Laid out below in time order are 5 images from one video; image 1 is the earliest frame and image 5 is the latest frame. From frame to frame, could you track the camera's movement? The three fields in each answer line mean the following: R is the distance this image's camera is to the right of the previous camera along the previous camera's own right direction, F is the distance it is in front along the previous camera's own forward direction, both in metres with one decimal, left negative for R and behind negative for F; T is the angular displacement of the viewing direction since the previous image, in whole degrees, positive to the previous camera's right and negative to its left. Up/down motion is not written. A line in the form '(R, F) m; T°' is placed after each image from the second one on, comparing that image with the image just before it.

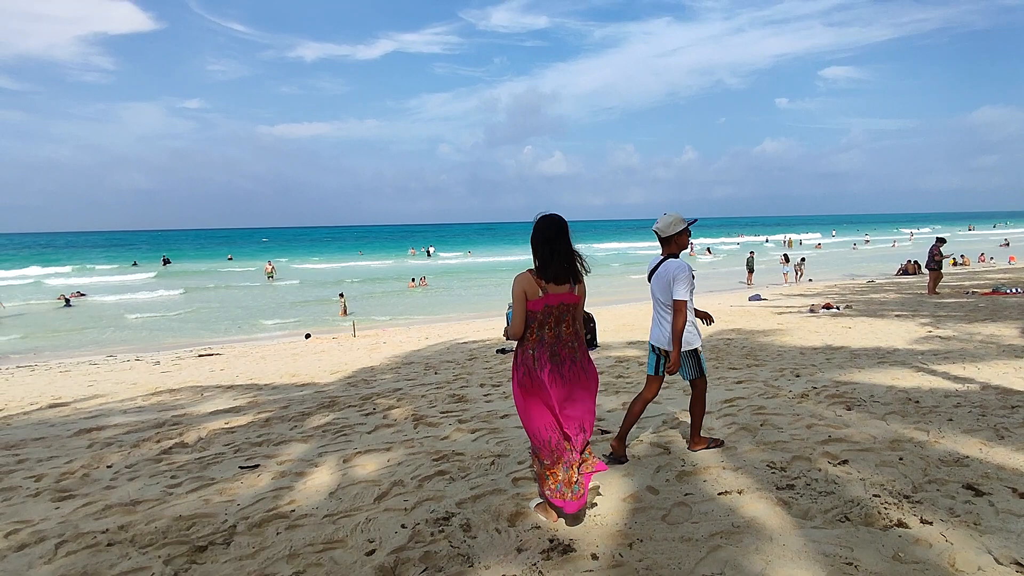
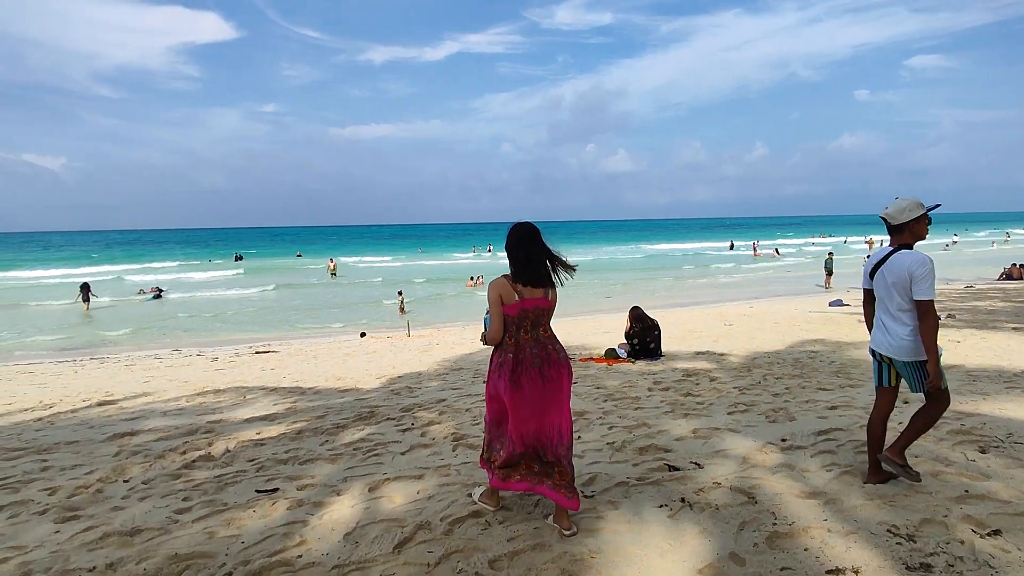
(0.0, +0.6) m; -6°
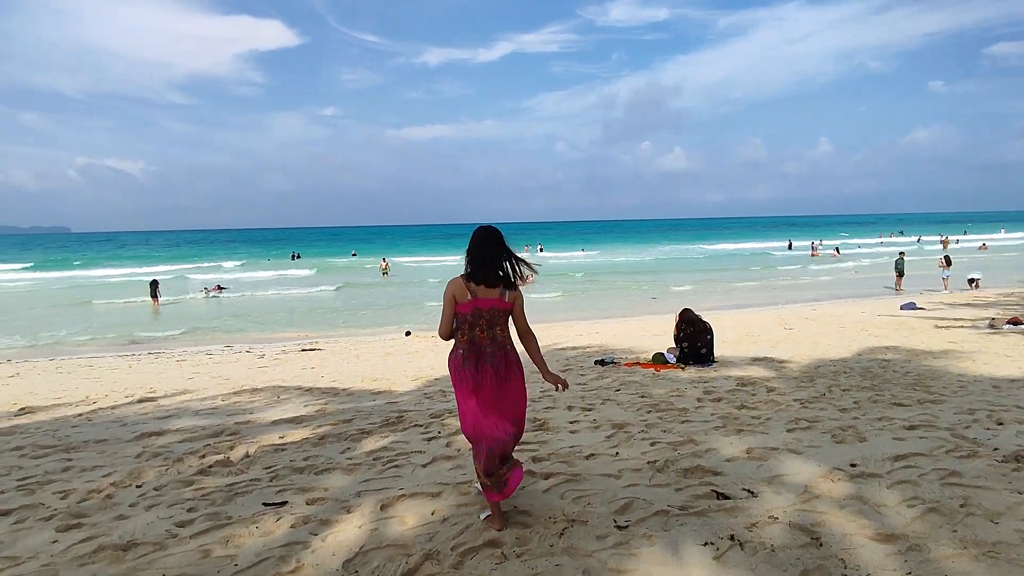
(+0.1, +0.4) m; -5°
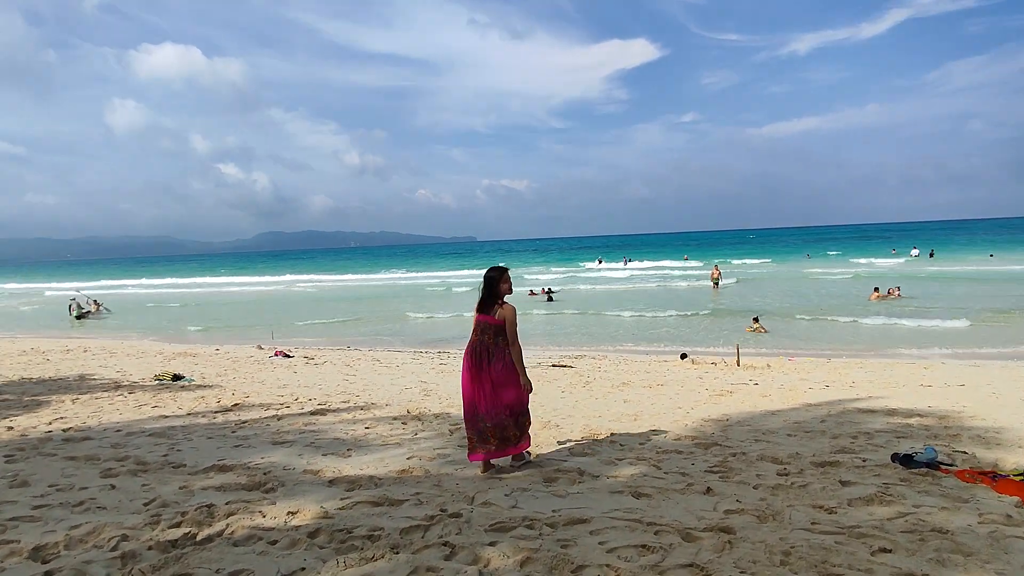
(+1.1, +2.6) m; -33°
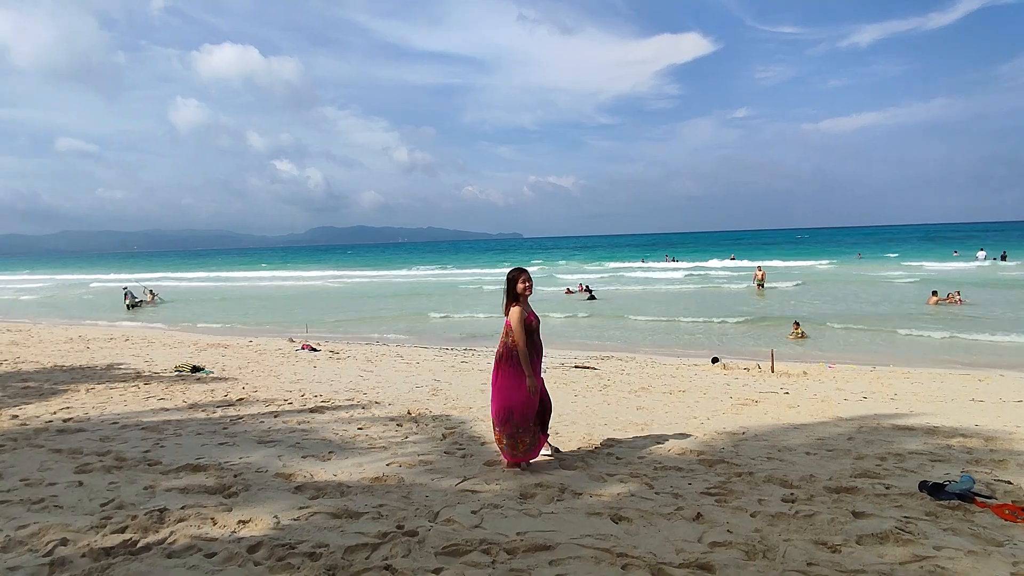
(+0.4, +0.3) m; -4°
